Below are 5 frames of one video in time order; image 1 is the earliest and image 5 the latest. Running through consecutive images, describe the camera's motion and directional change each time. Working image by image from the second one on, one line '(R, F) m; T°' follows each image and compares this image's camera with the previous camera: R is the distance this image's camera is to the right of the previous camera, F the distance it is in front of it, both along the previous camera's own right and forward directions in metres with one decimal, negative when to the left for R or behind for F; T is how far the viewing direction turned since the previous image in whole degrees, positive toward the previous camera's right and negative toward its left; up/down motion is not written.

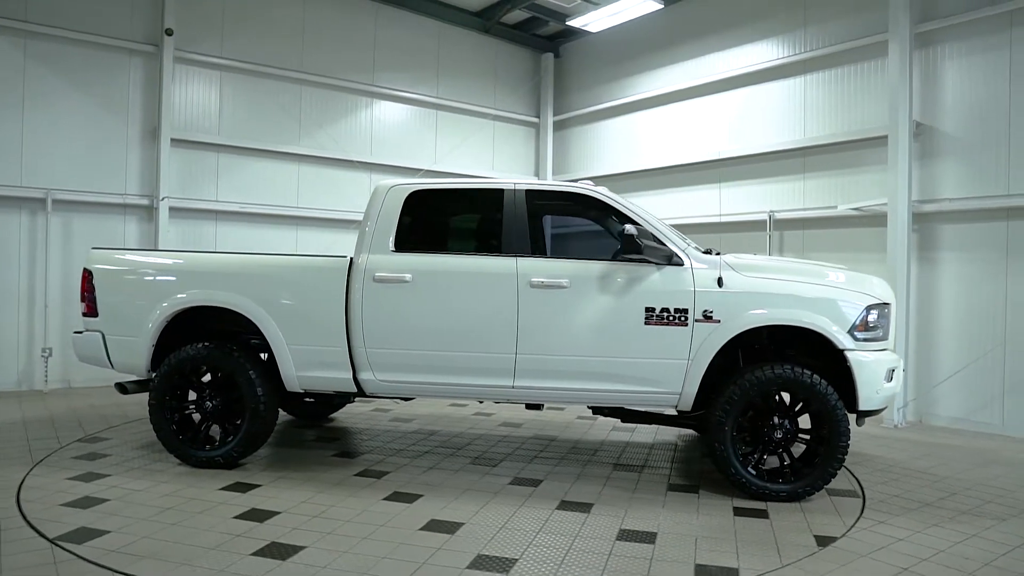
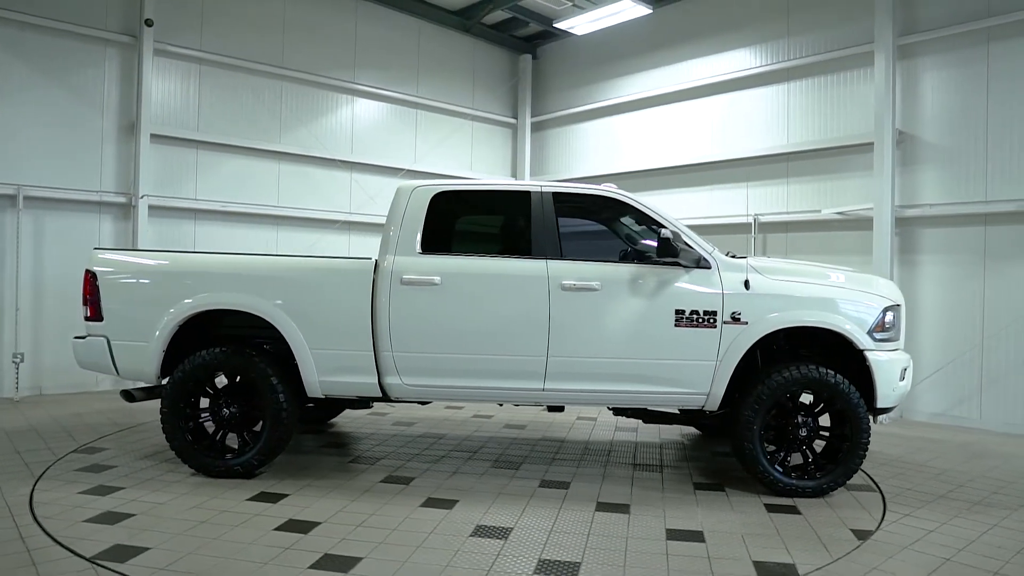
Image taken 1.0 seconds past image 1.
(-0.5, 0.0) m; +4°
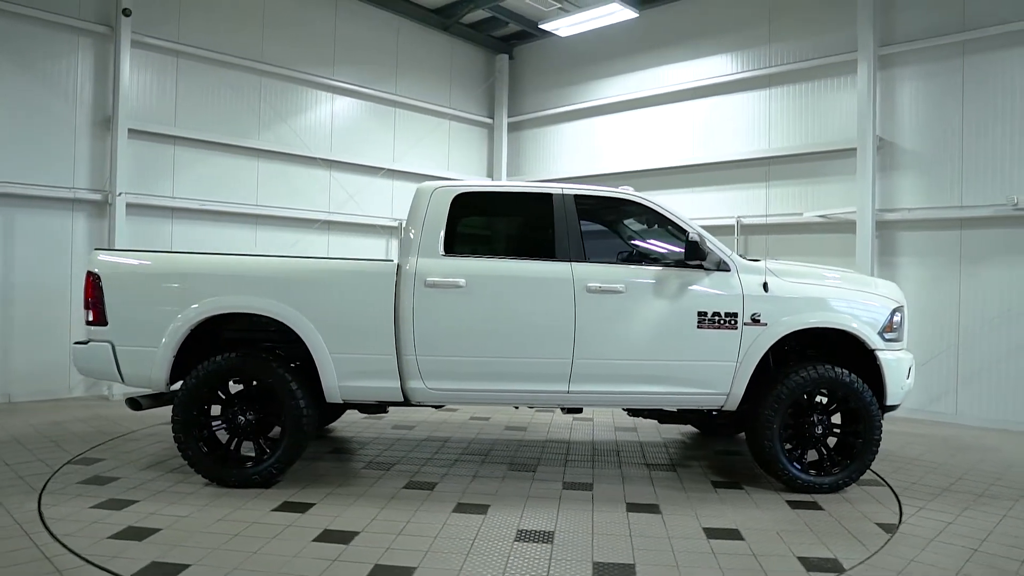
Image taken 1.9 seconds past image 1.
(-0.5, 0.0) m; +4°
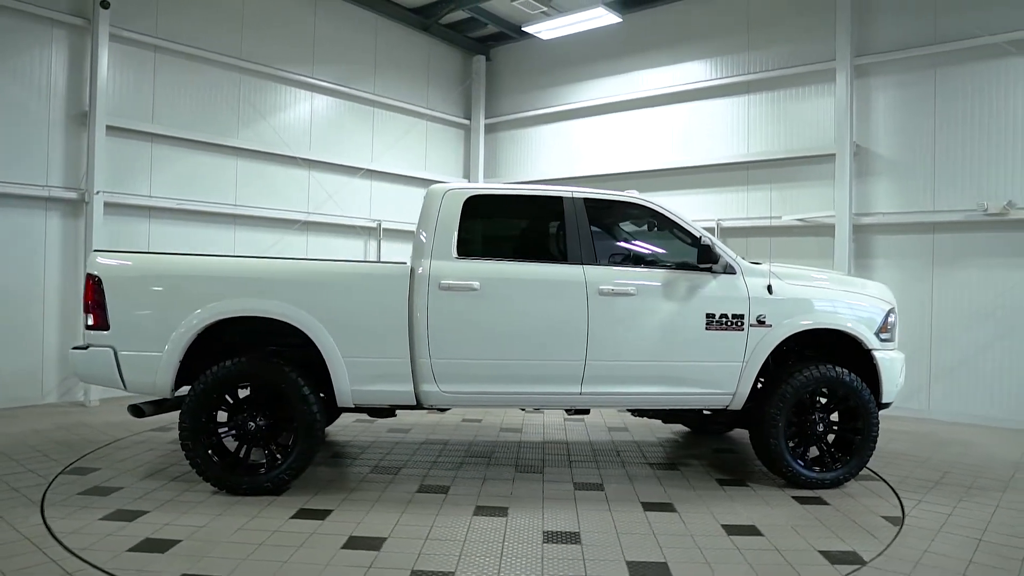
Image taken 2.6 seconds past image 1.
(-0.4, 0.0) m; +4°
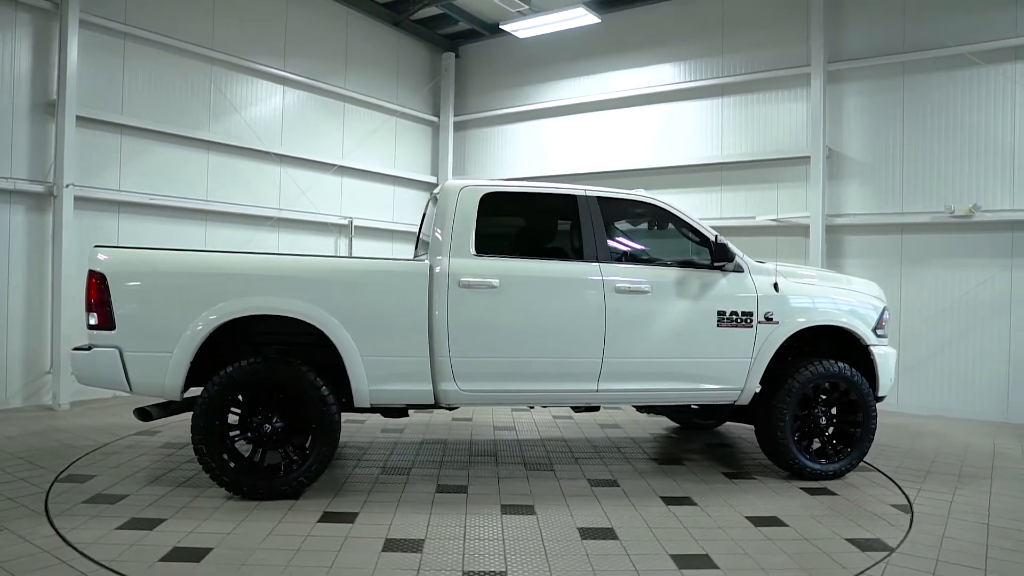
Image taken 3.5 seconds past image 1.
(-0.5, 0.0) m; +5°
